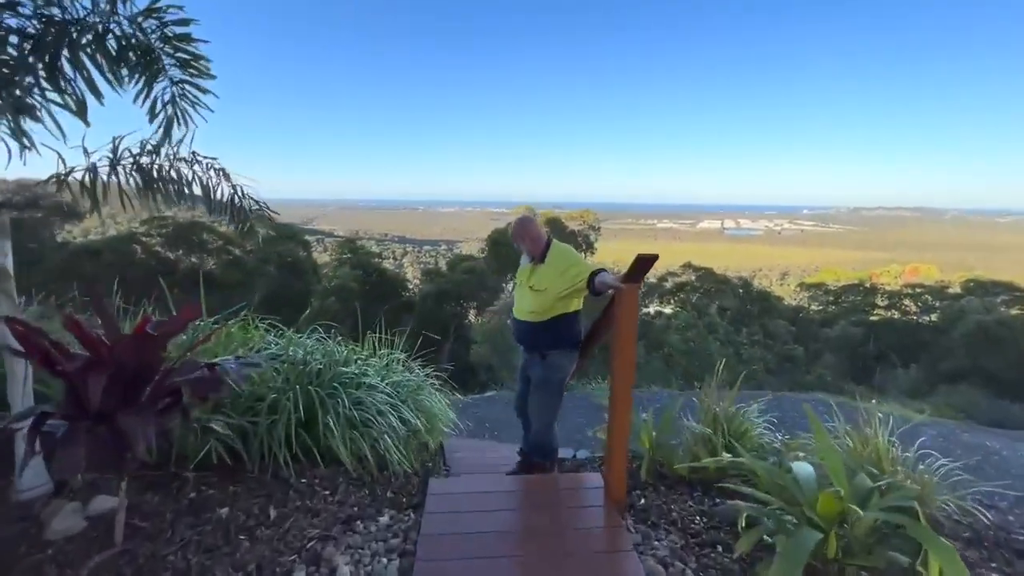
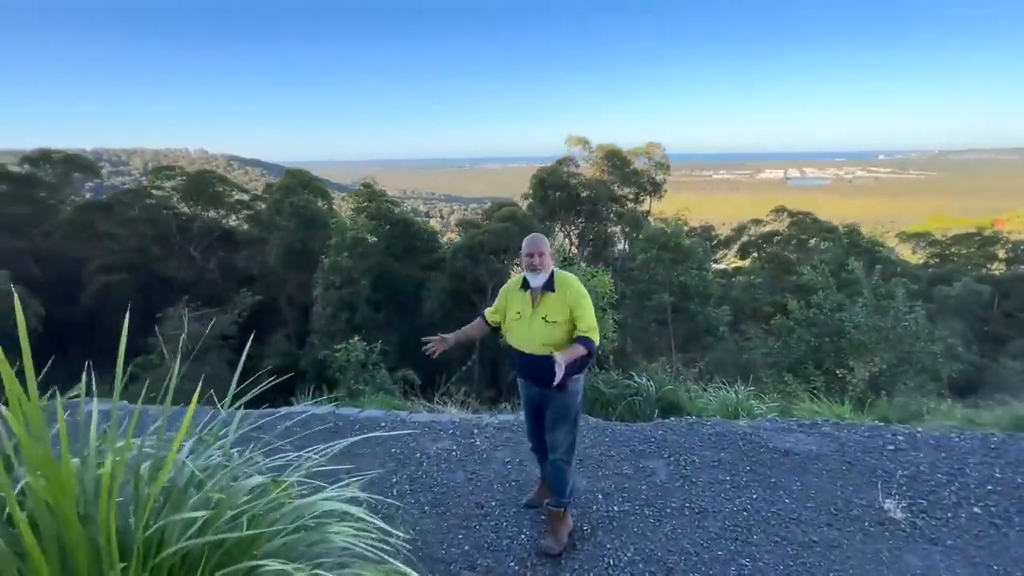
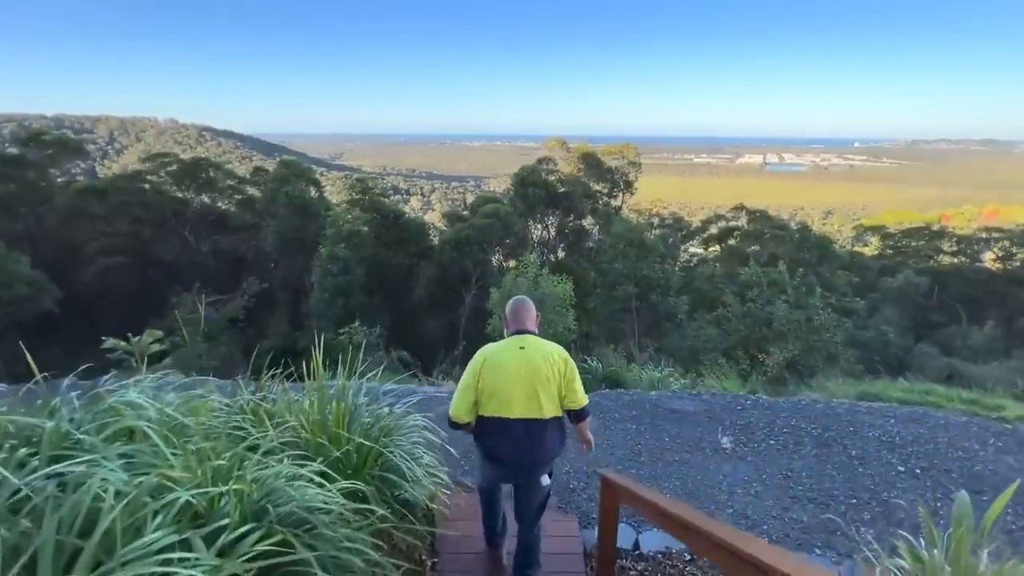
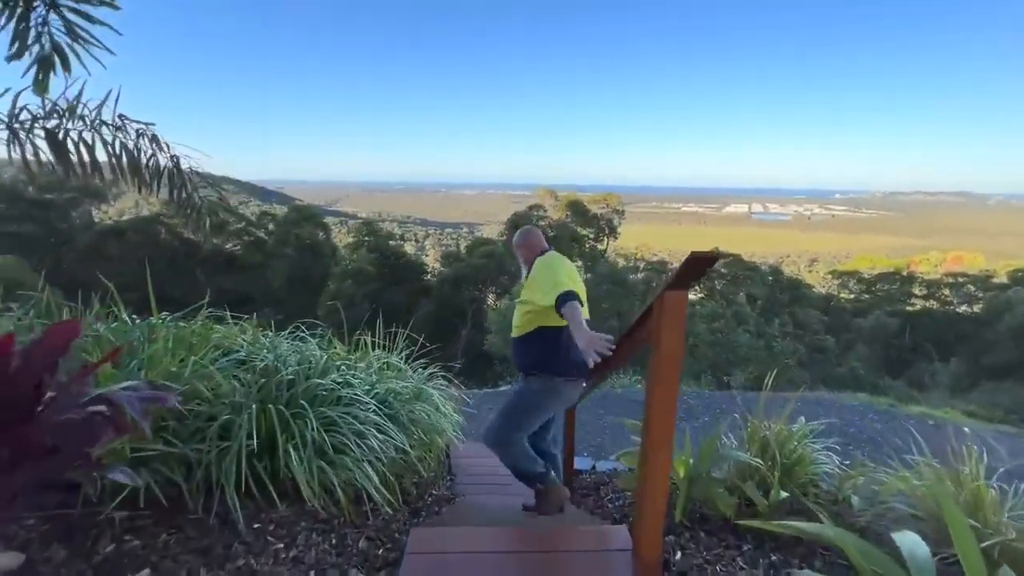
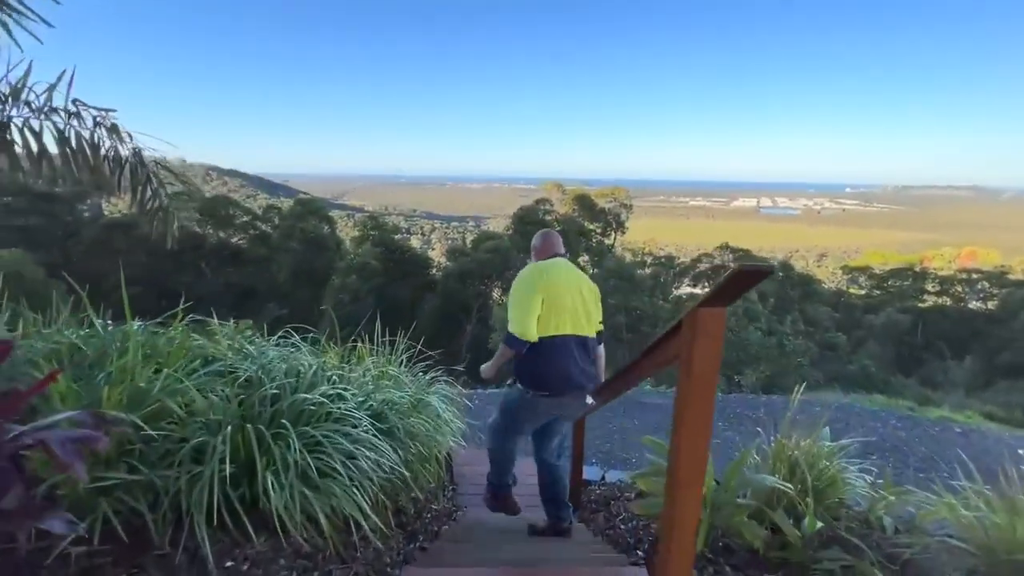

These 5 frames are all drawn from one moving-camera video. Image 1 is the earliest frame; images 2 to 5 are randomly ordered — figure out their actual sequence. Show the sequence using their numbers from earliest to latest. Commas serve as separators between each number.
4, 5, 3, 2
